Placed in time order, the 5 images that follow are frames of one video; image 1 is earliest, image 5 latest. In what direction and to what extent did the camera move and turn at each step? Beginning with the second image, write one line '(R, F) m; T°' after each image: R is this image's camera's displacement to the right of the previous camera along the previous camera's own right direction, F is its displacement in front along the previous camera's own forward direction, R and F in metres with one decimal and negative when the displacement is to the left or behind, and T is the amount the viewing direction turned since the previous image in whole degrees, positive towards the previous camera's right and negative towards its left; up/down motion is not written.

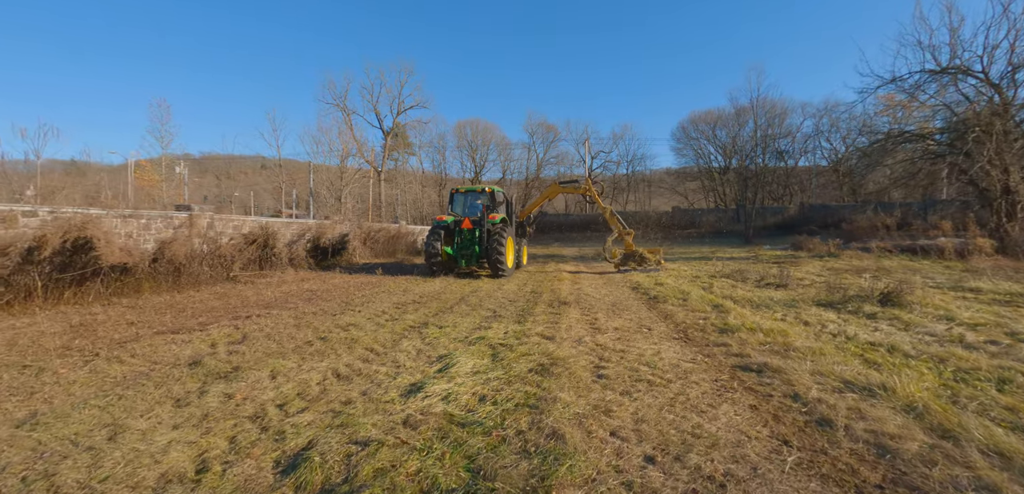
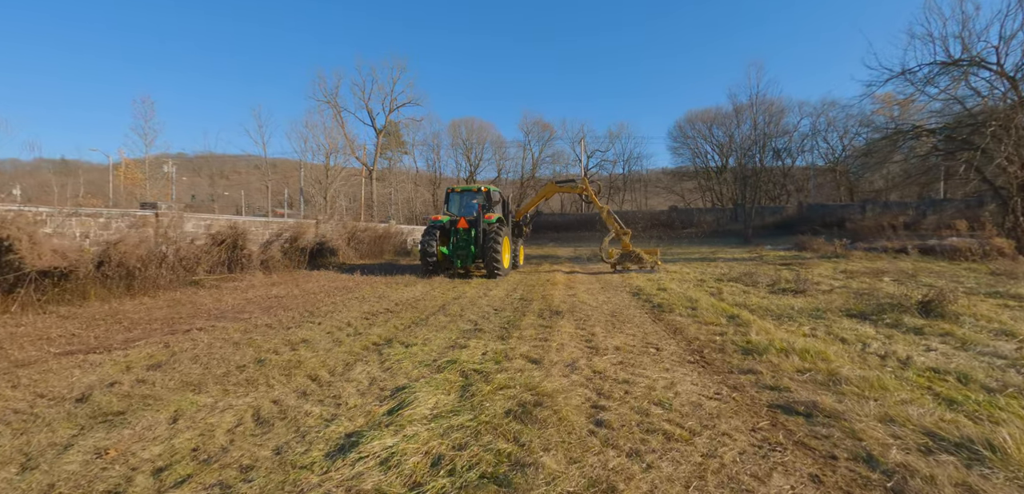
(+0.2, +0.9) m; +1°
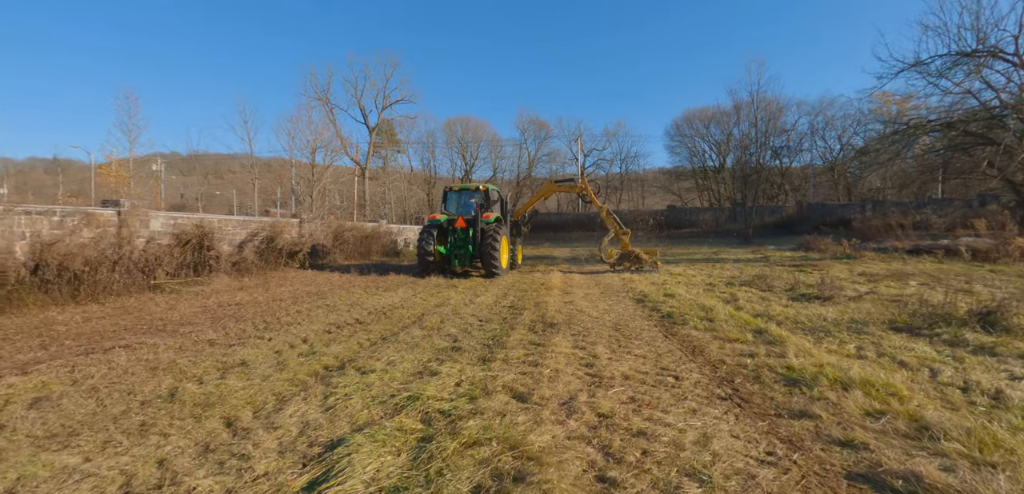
(+0.1, +0.9) m; 0°
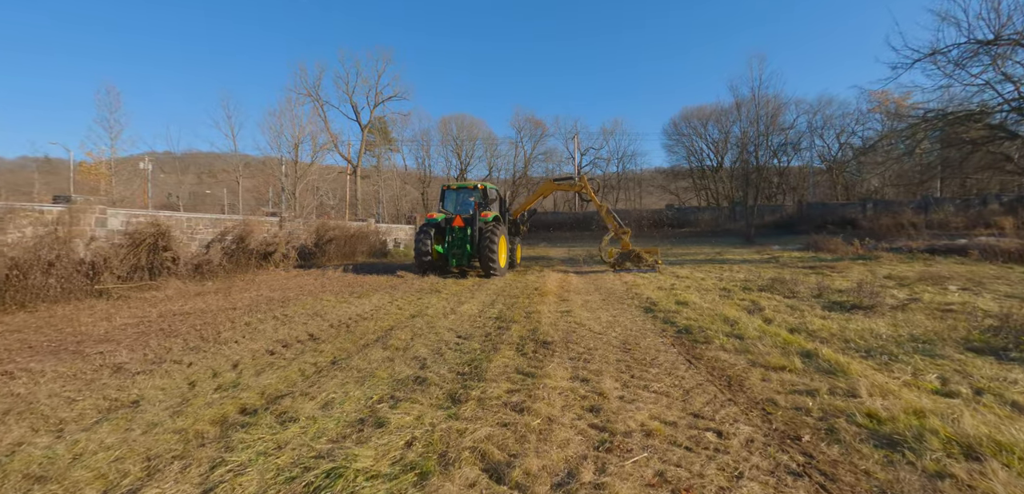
(+0.1, +1.0) m; 0°
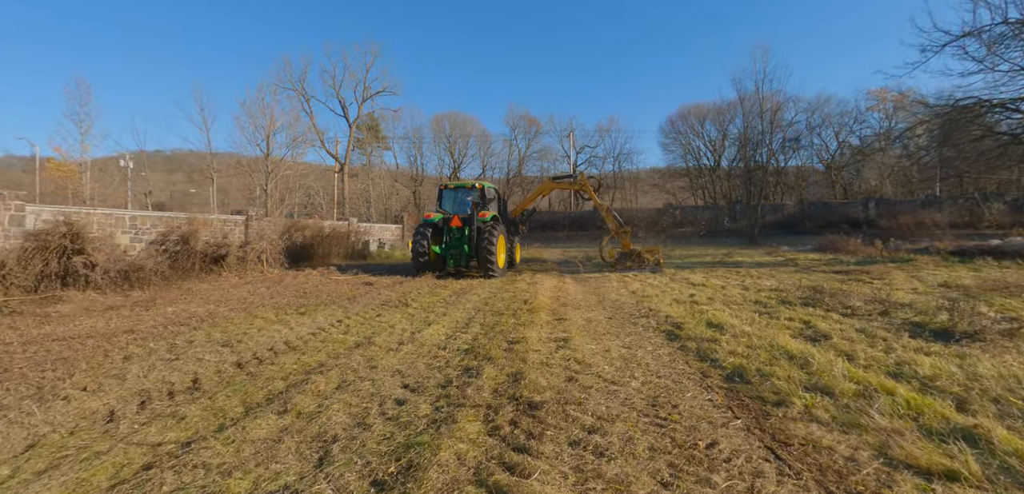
(+0.2, +1.5) m; +1°
